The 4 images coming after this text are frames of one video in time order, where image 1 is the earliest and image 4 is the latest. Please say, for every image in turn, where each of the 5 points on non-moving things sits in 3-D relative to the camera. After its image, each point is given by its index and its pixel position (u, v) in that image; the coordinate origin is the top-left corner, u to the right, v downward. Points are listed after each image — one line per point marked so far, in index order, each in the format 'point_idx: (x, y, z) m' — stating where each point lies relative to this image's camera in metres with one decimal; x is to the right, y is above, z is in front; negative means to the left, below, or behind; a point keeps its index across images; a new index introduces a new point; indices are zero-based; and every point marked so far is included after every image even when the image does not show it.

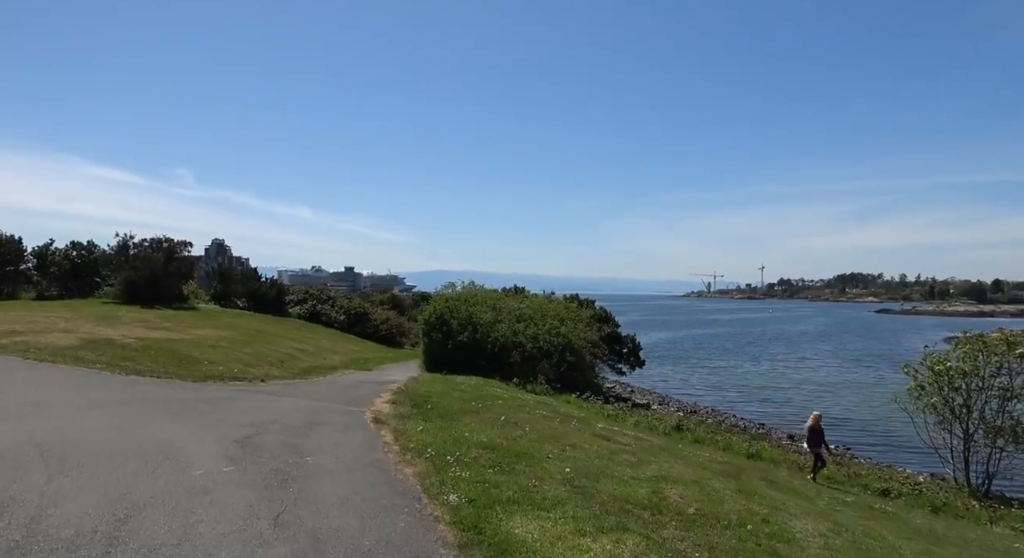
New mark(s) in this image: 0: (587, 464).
0: (+1.3, -3.1, +11.0) m
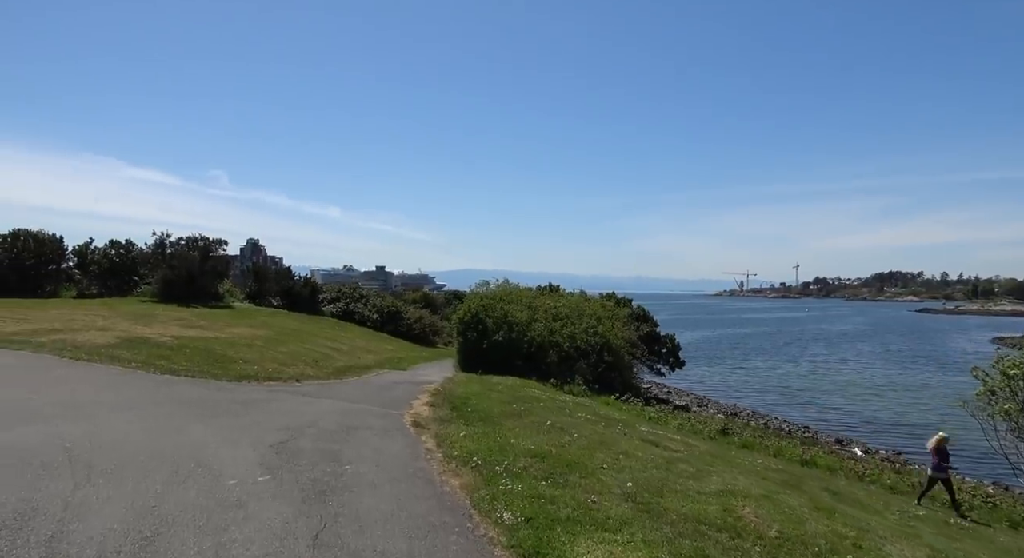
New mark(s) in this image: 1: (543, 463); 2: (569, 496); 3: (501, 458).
0: (+2.1, -3.0, +10.2) m
1: (+0.5, -2.9, +10.3) m
2: (+0.7, -2.8, +8.4) m
3: (-0.2, -2.8, +10.5) m
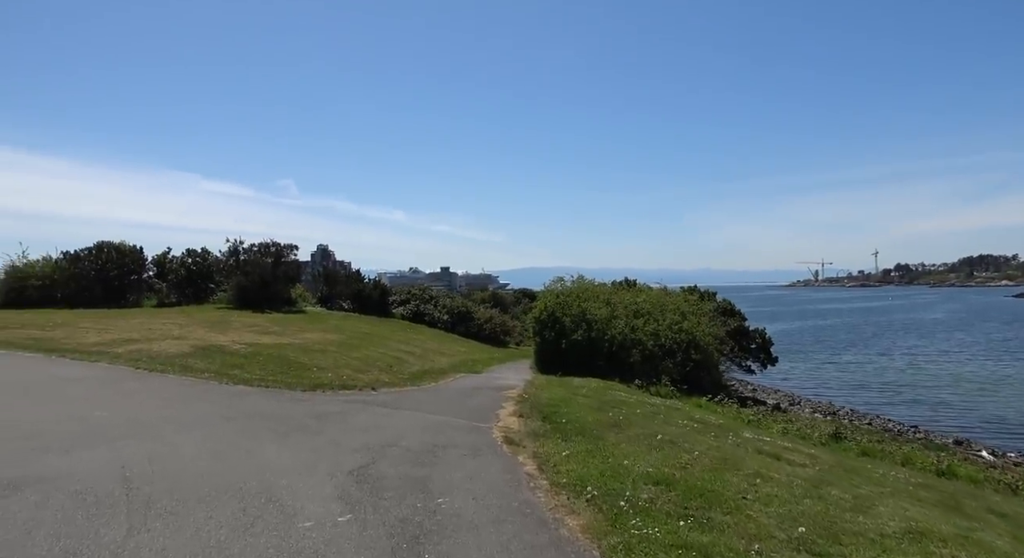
0: (+3.6, -2.9, +8.2) m
1: (+2.0, -2.8, +8.5) m
2: (+2.1, -2.6, +6.6) m
3: (+1.4, -2.7, +8.8) m
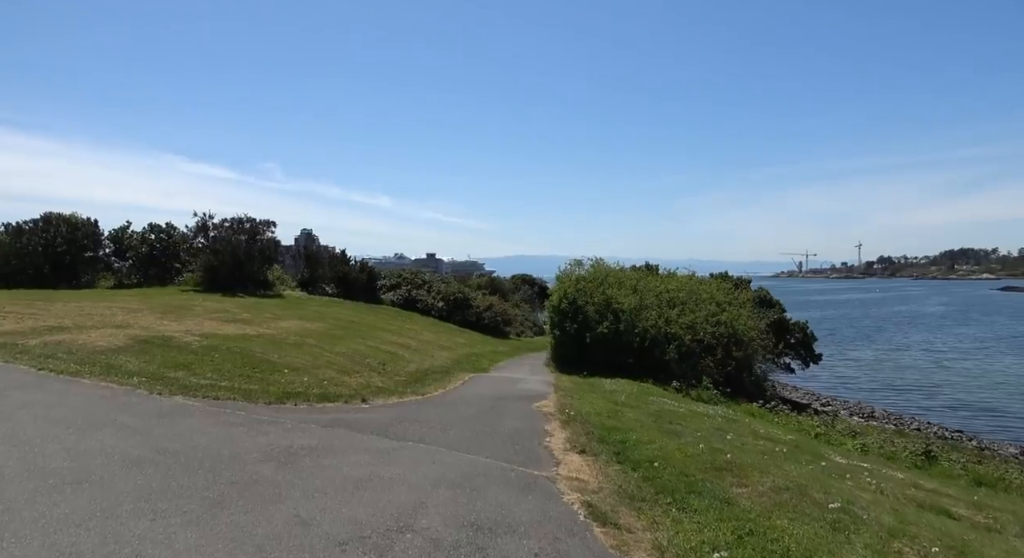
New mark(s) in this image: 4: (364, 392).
0: (+4.6, -2.6, +3.6) m
1: (+3.1, -2.5, +3.9) m
2: (+3.2, -2.4, +2.0) m
3: (+2.4, -2.4, +4.1) m
4: (-3.4, -2.6, +15.5) m
